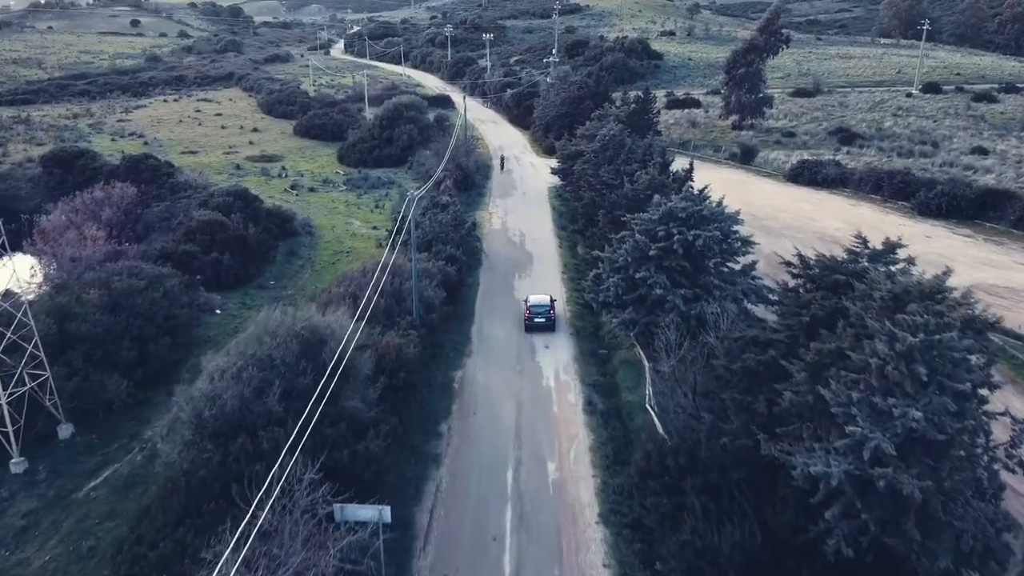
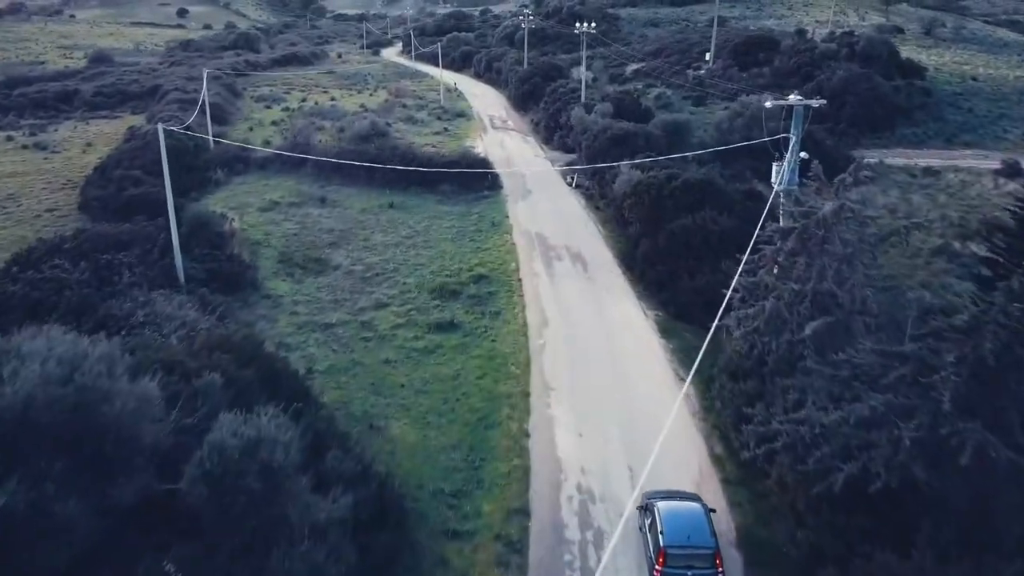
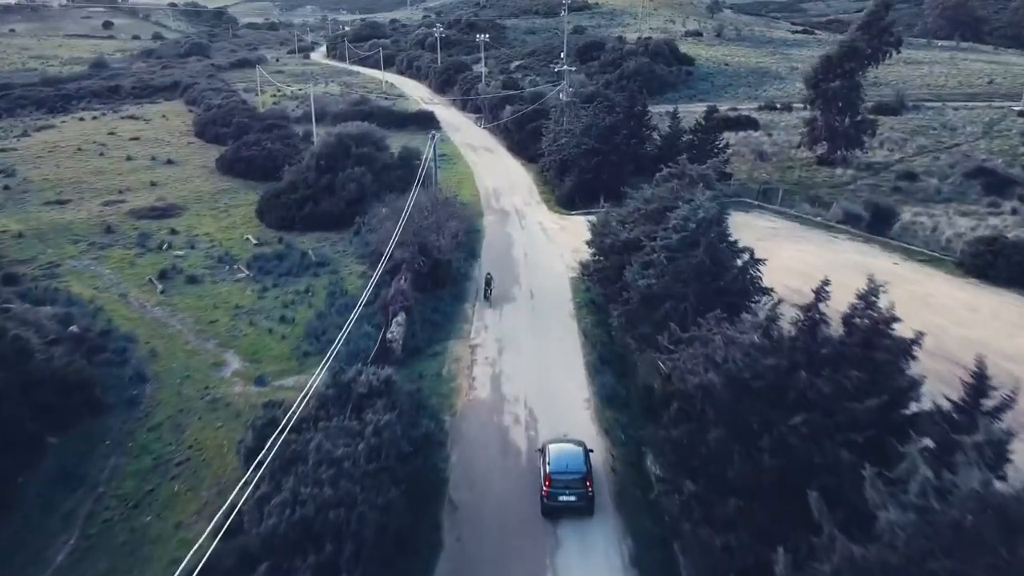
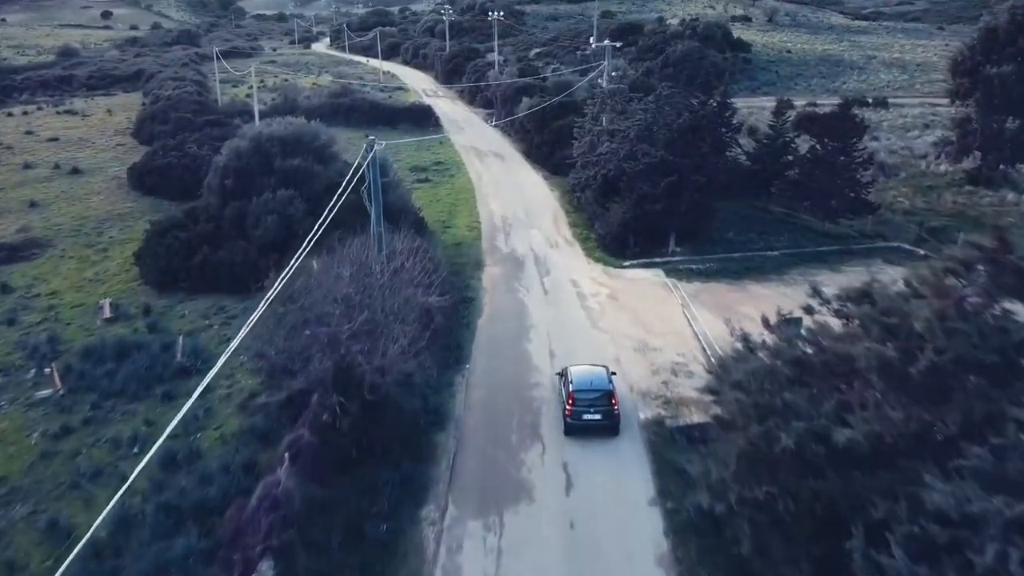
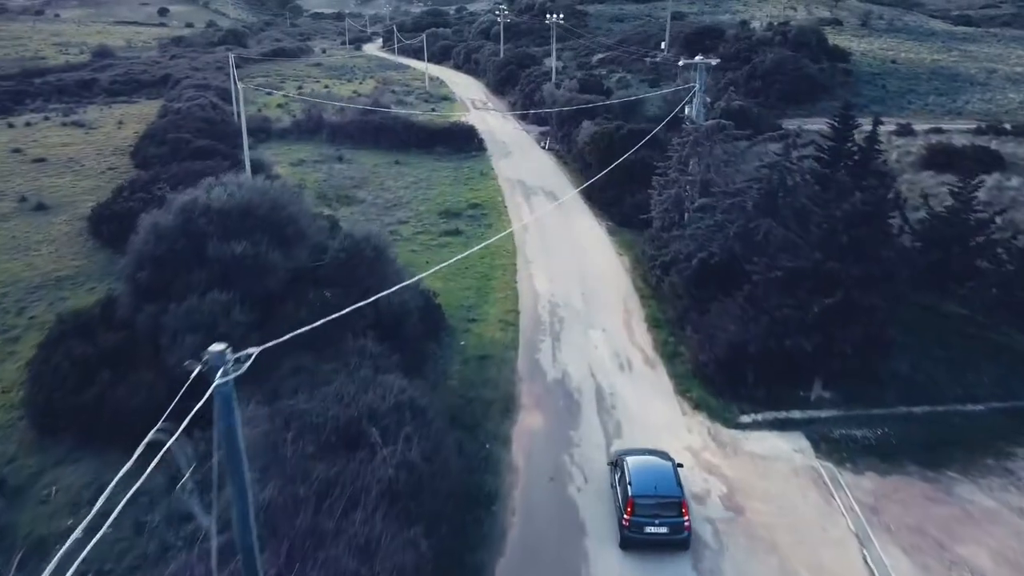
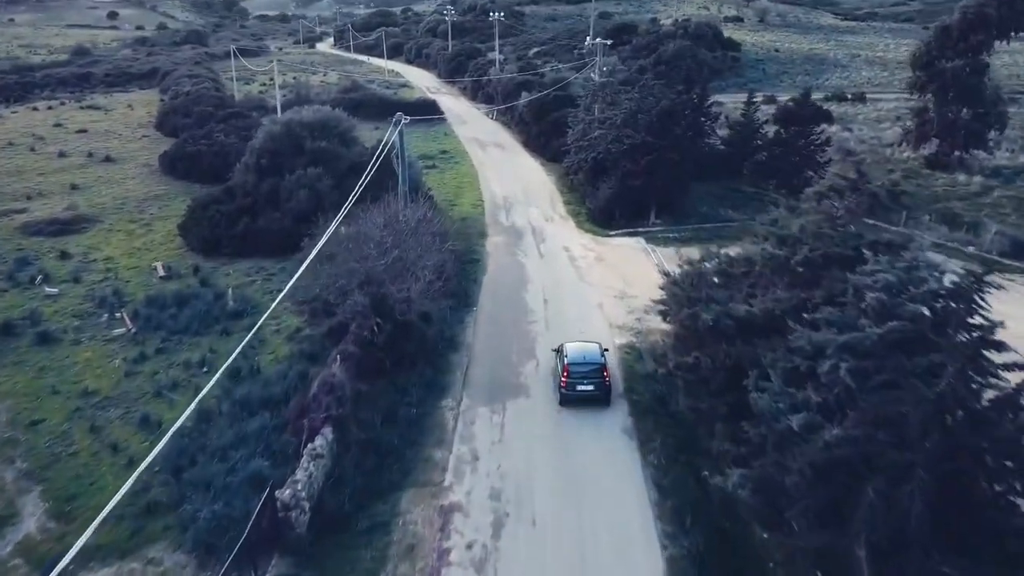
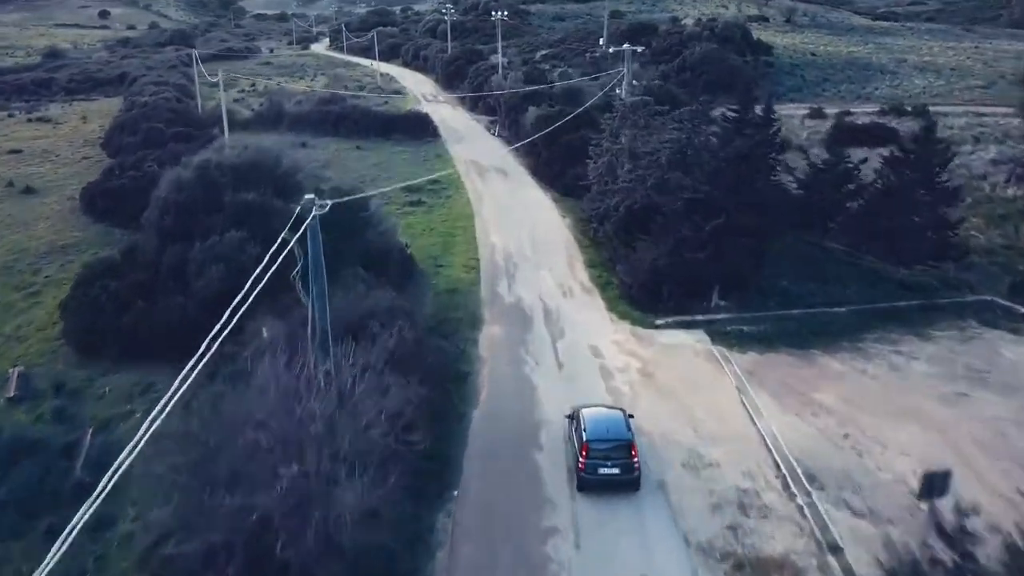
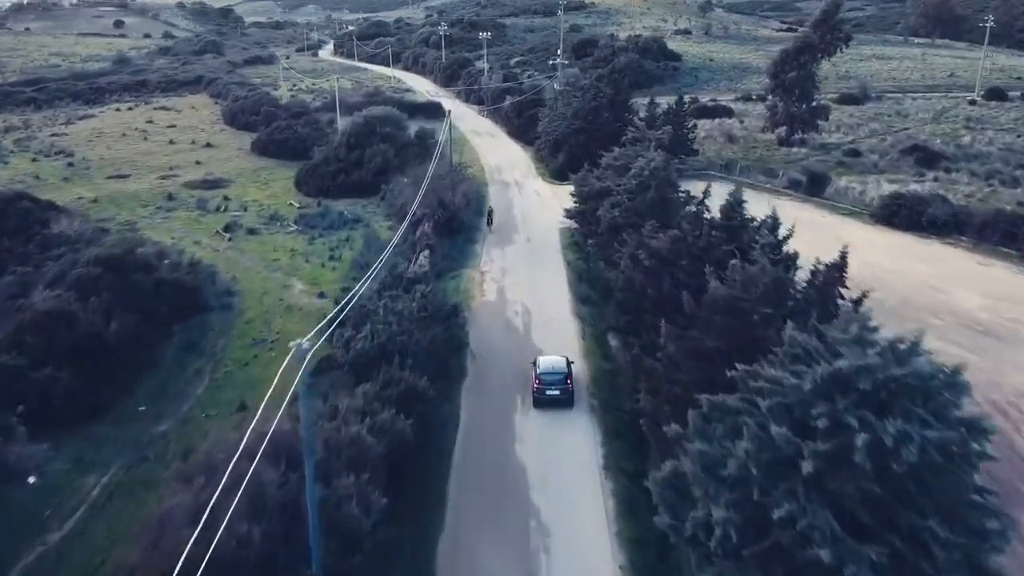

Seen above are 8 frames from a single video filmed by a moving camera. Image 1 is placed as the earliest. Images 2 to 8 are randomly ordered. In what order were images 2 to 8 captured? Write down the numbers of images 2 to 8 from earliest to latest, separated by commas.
8, 3, 6, 4, 7, 5, 2
